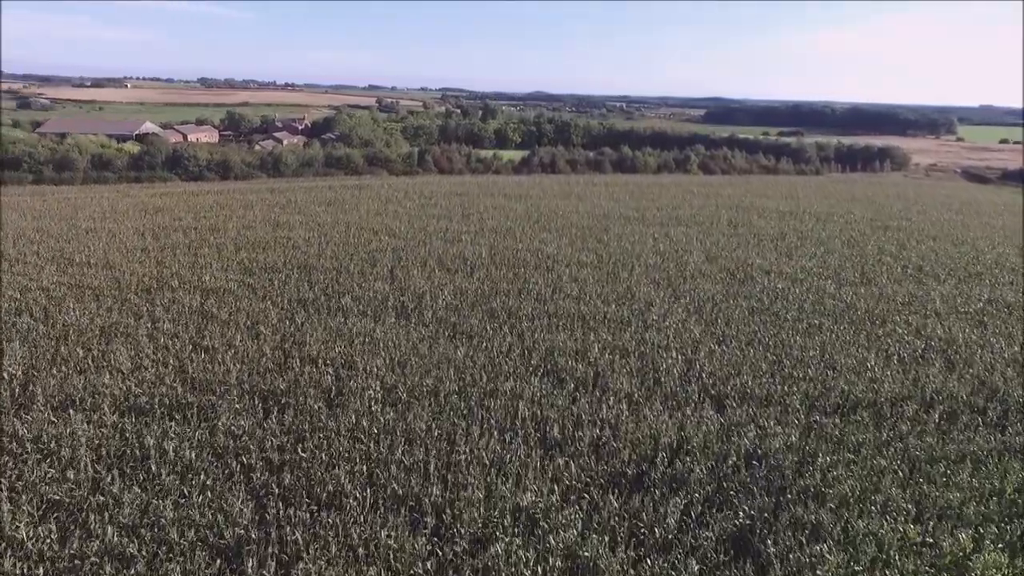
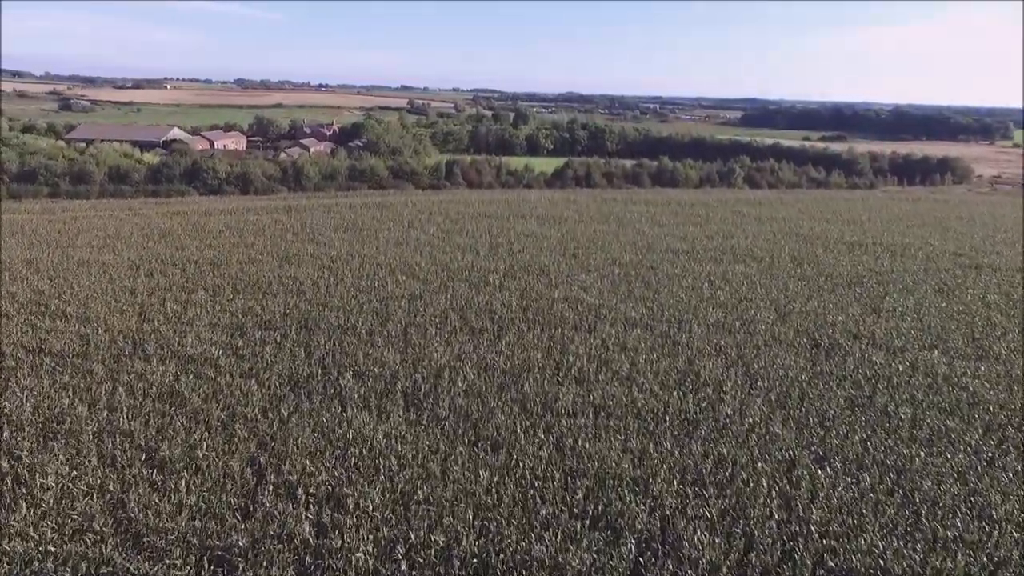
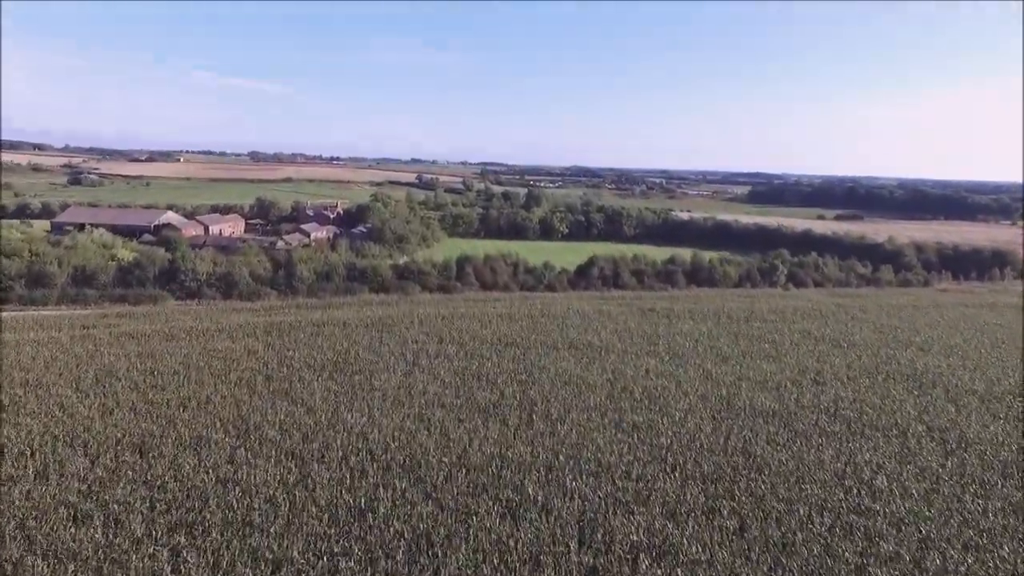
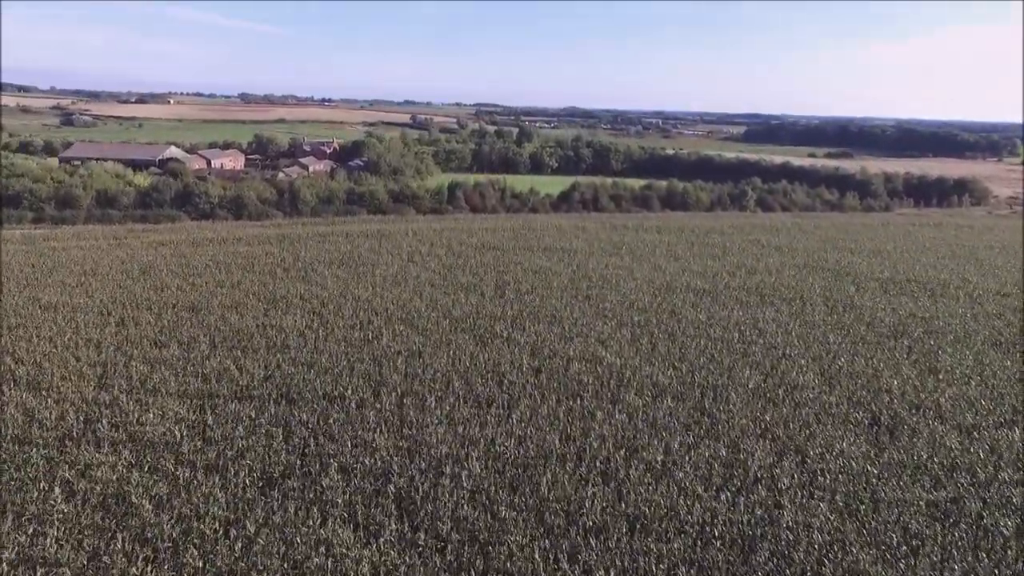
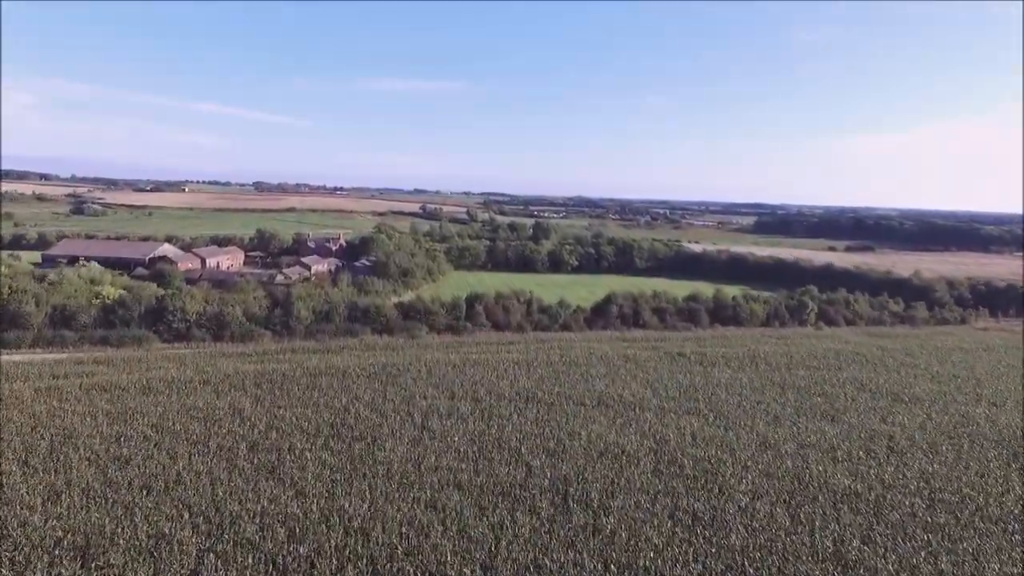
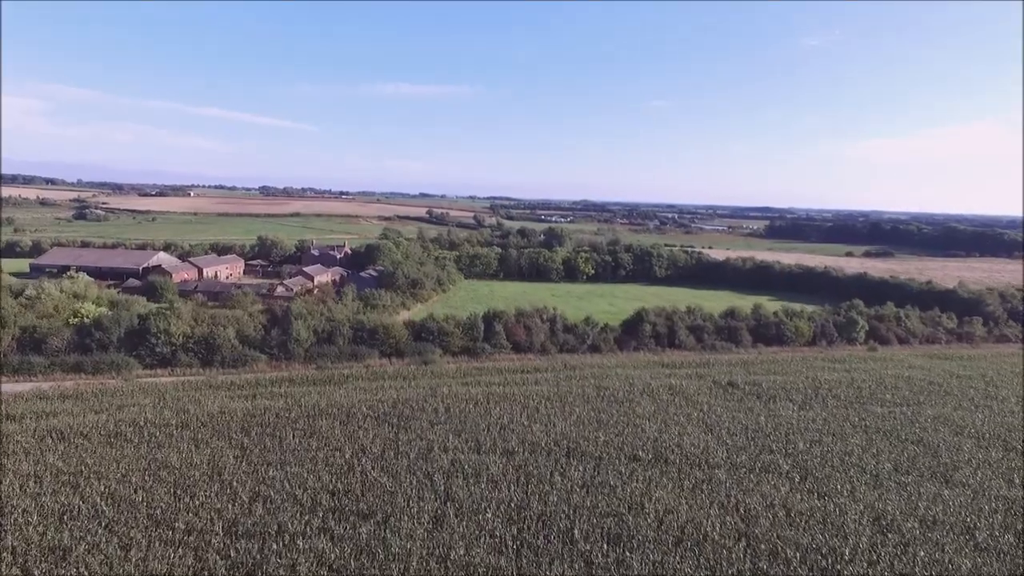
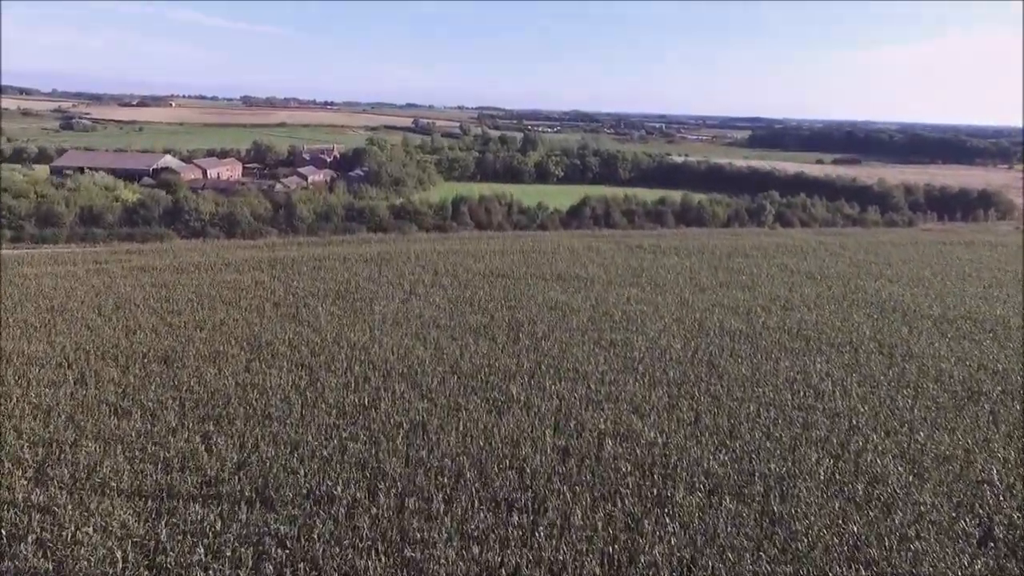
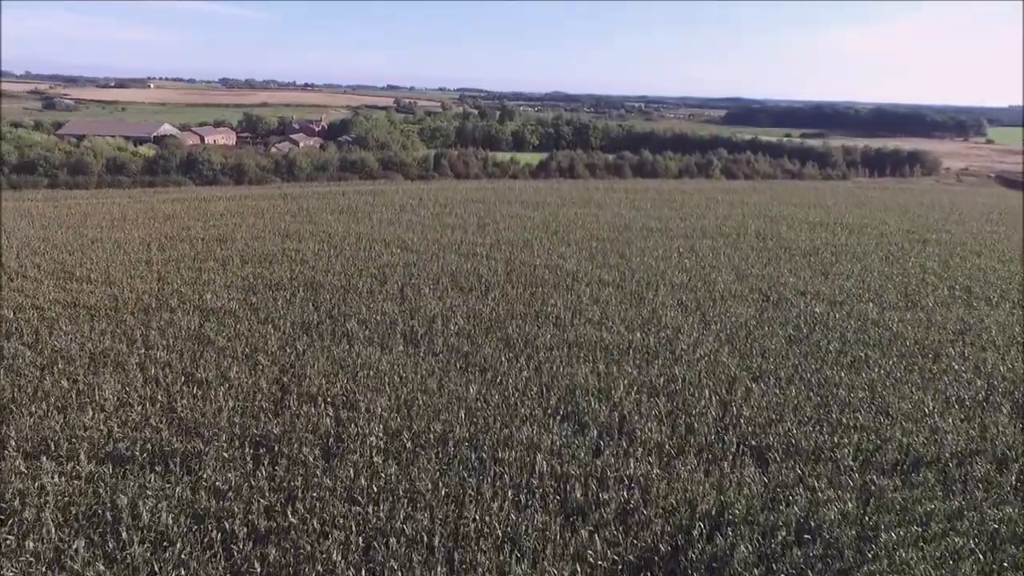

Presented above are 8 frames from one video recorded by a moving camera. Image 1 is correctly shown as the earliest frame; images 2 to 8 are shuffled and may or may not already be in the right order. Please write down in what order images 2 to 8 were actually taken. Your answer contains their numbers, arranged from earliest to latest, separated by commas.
8, 2, 4, 7, 3, 5, 6
